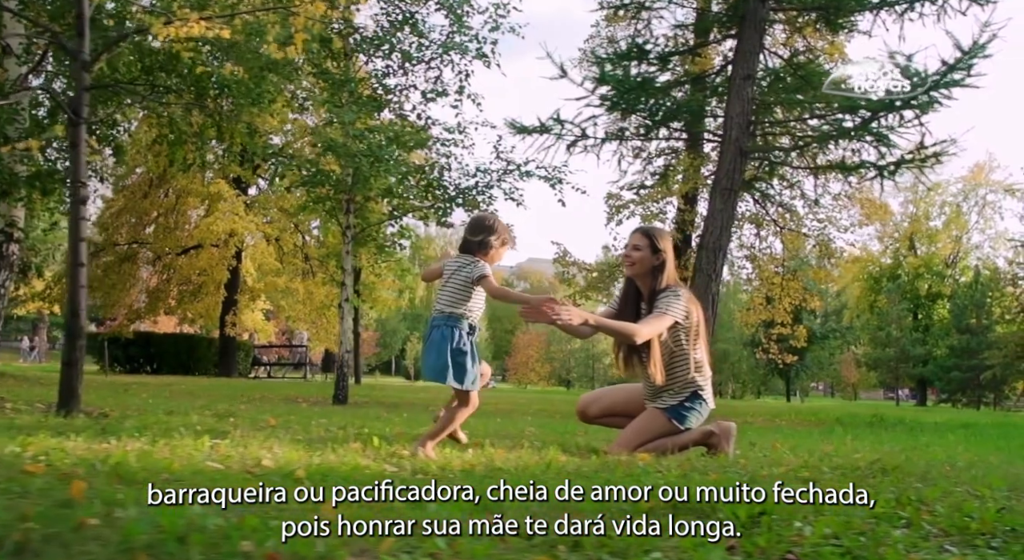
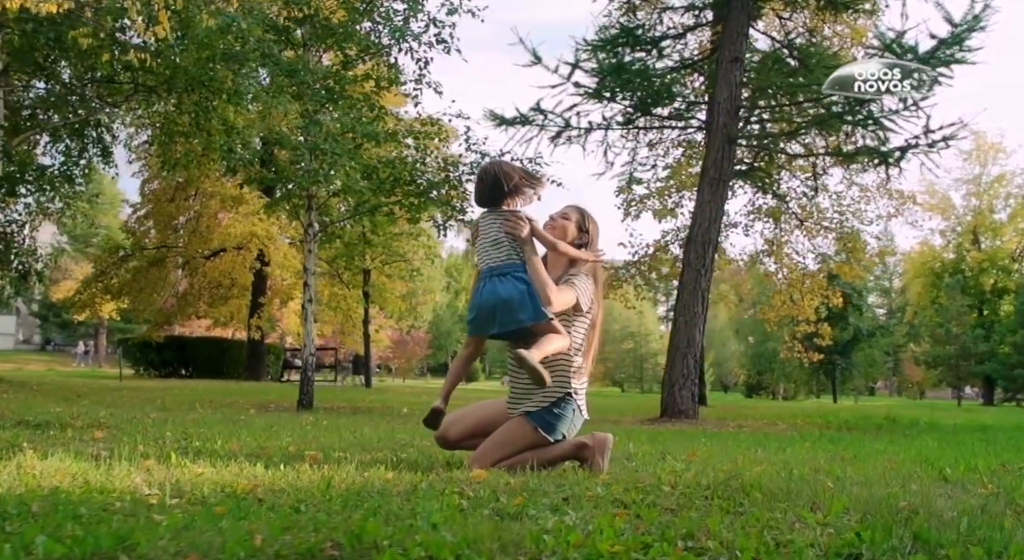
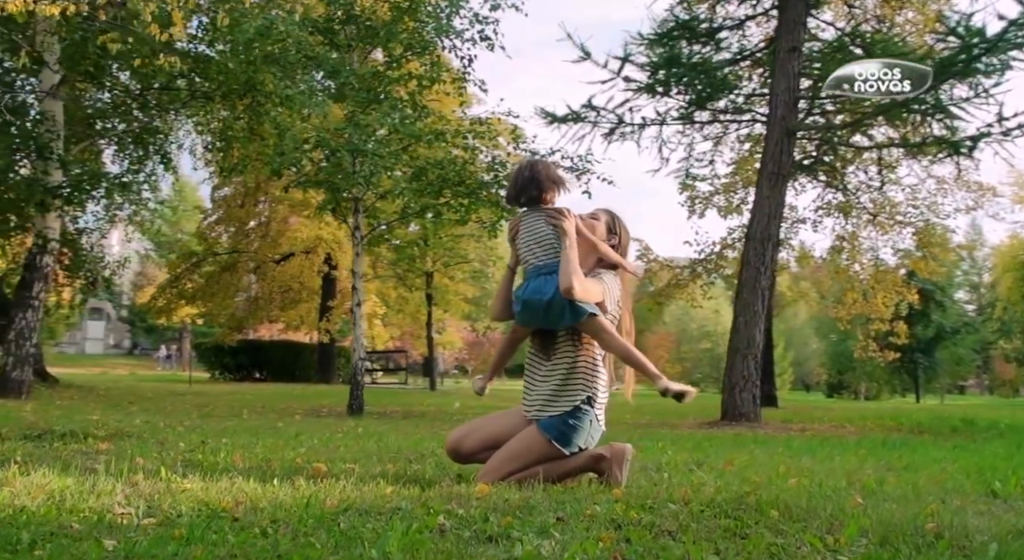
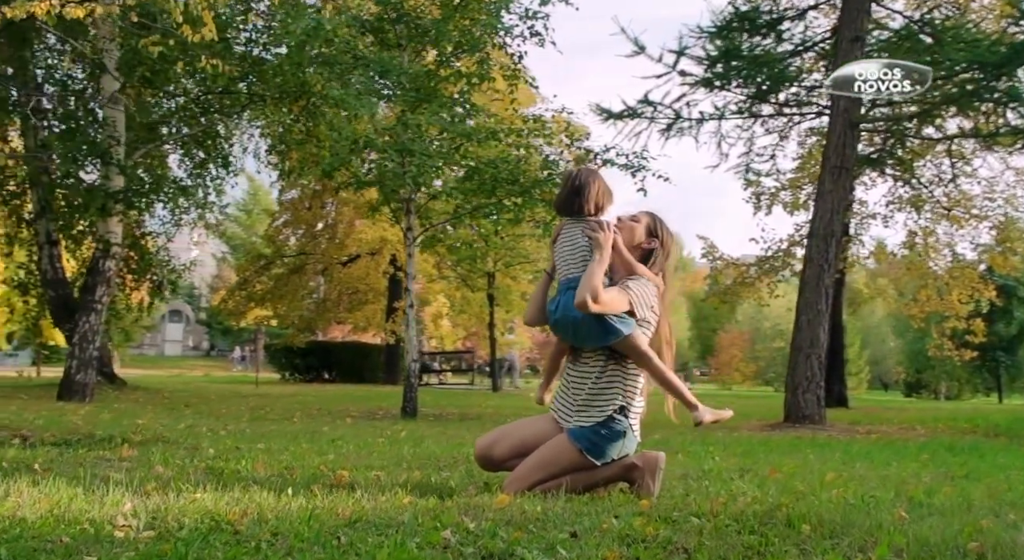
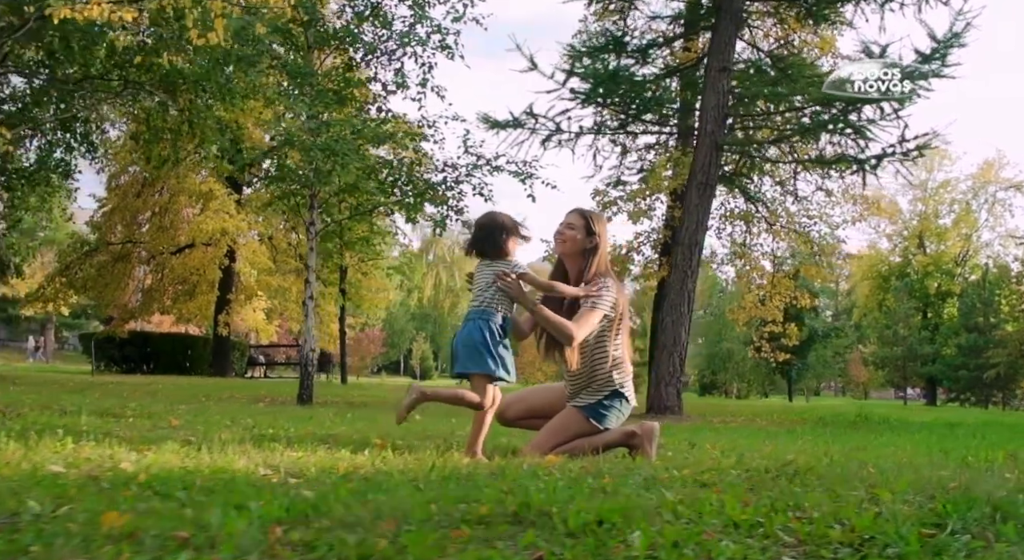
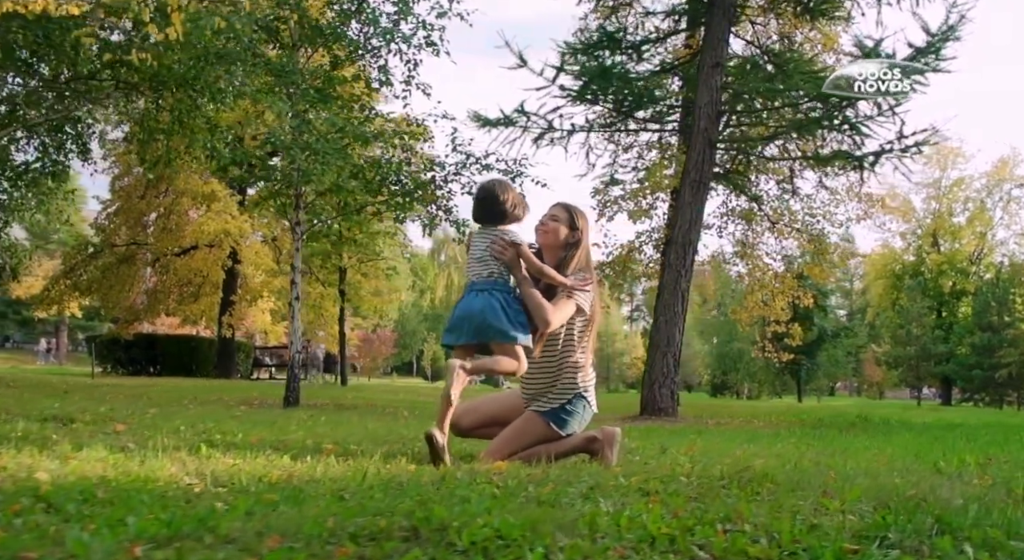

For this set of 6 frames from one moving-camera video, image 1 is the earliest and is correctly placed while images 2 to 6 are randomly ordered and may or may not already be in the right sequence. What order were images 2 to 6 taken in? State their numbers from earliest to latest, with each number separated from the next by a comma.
5, 6, 2, 3, 4
